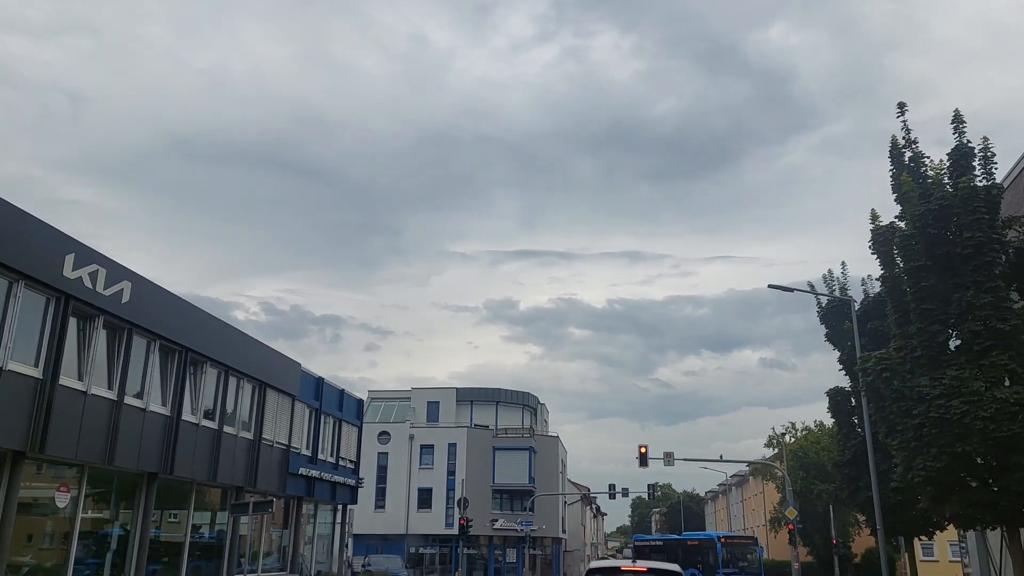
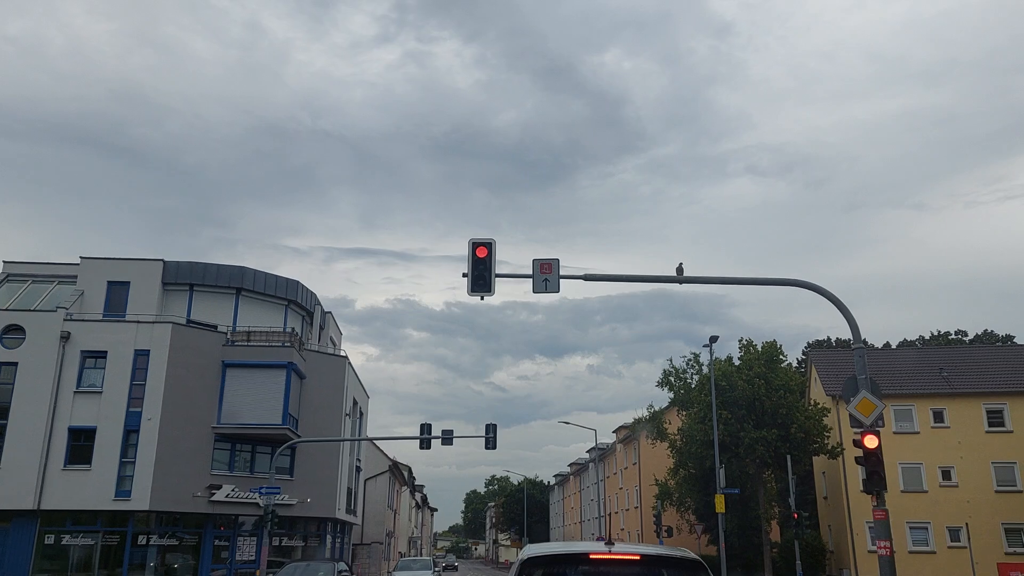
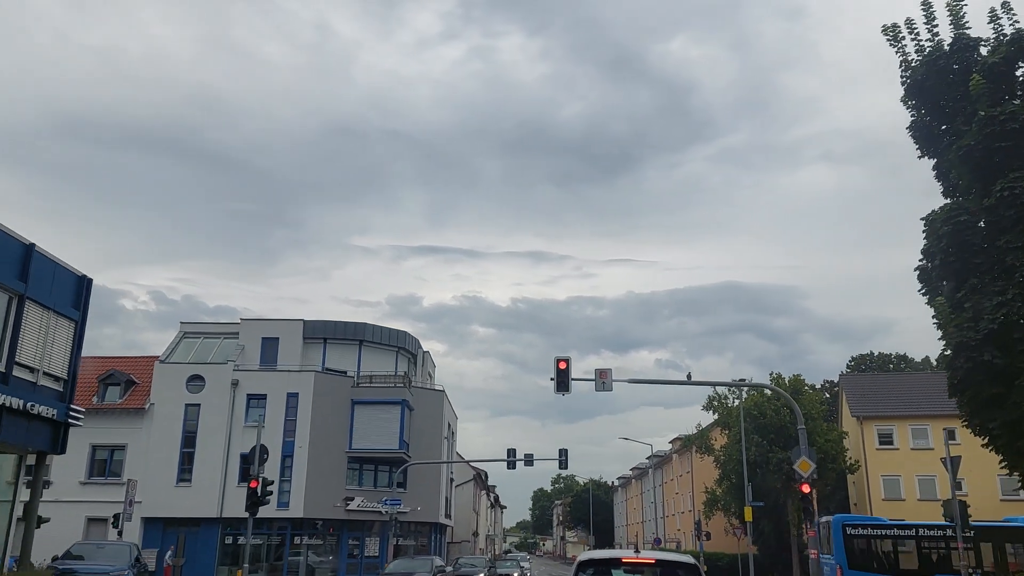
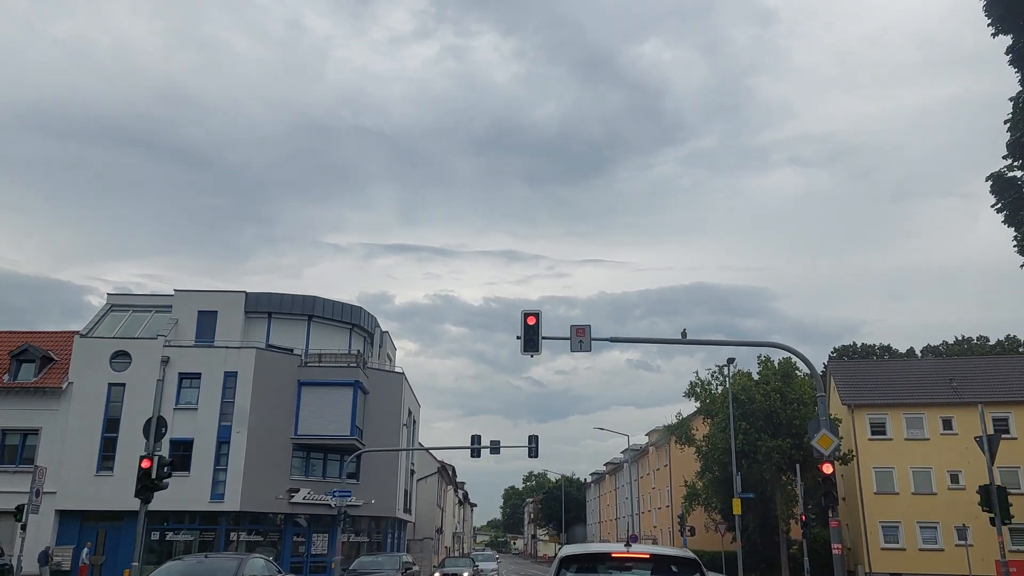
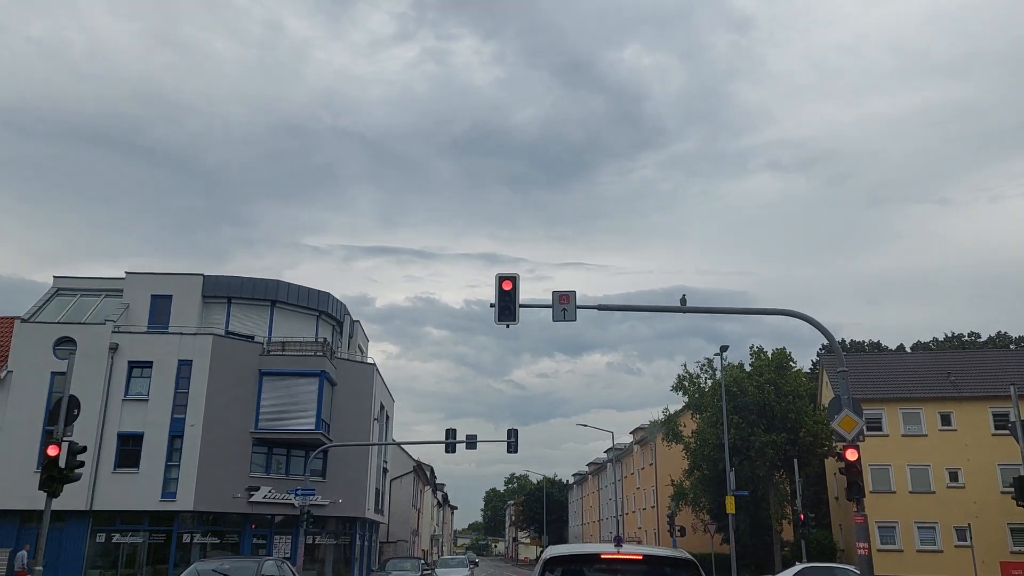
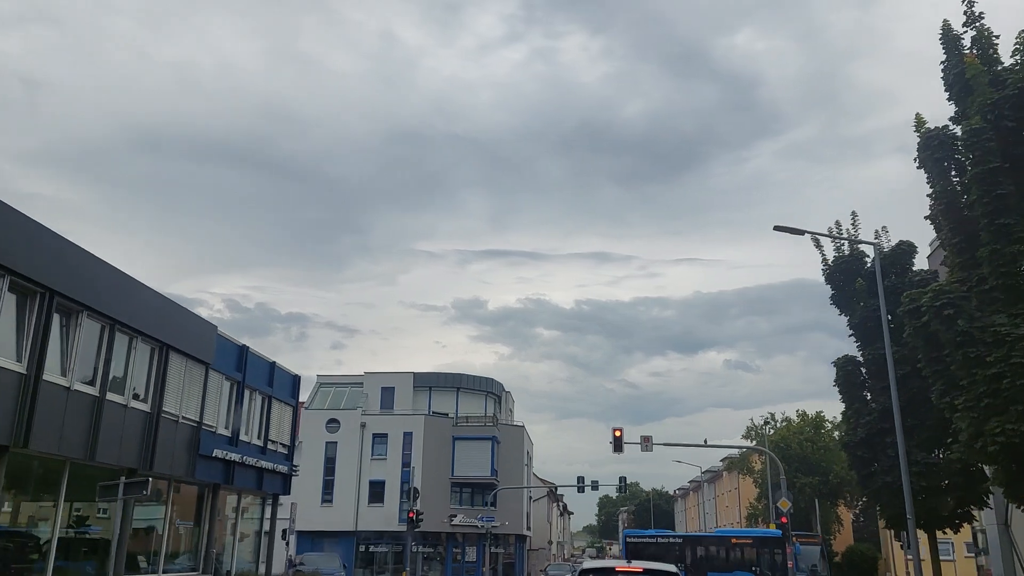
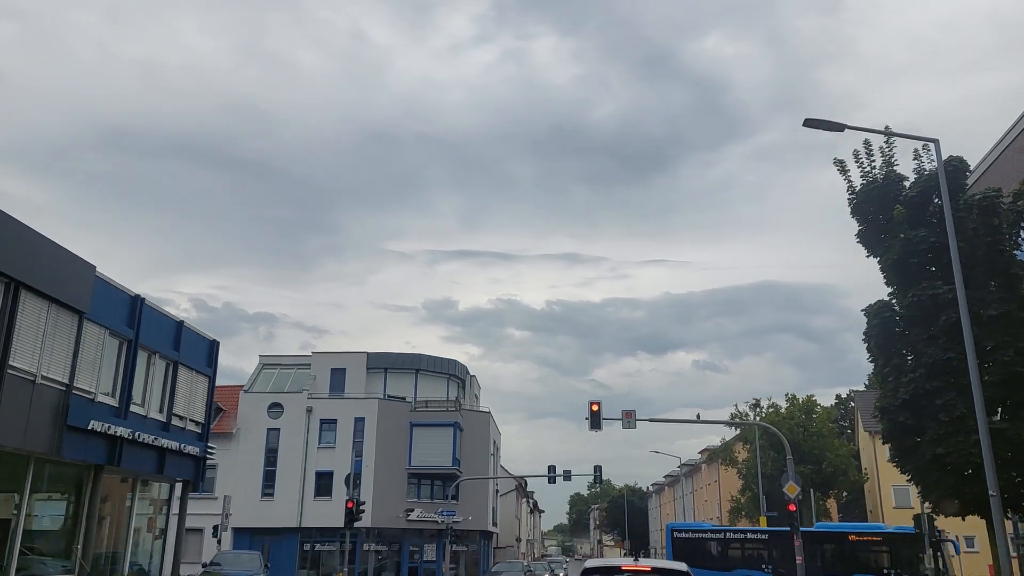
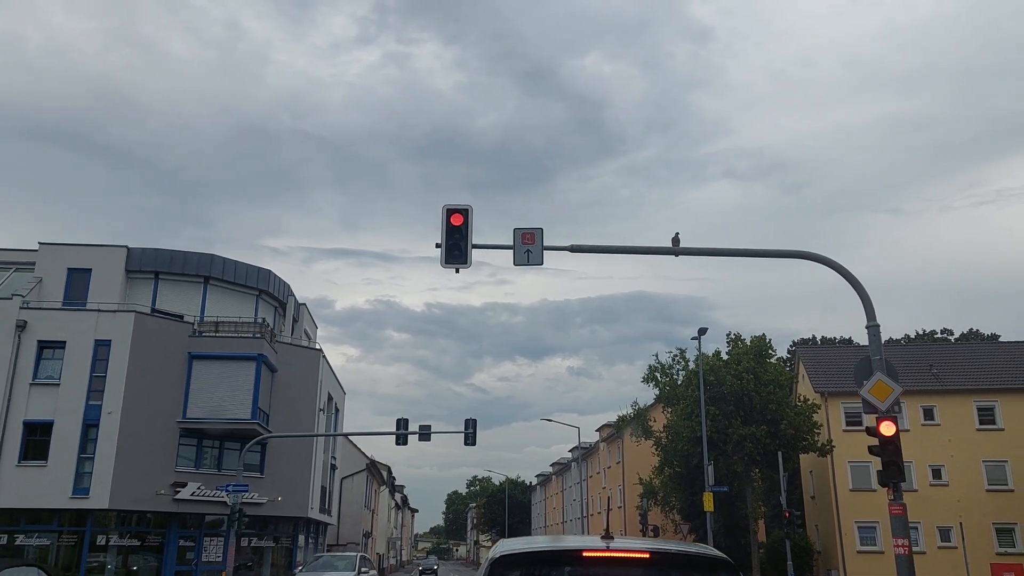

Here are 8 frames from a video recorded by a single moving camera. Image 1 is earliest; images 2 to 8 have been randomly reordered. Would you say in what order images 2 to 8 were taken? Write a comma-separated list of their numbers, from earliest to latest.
6, 7, 3, 4, 5, 2, 8
